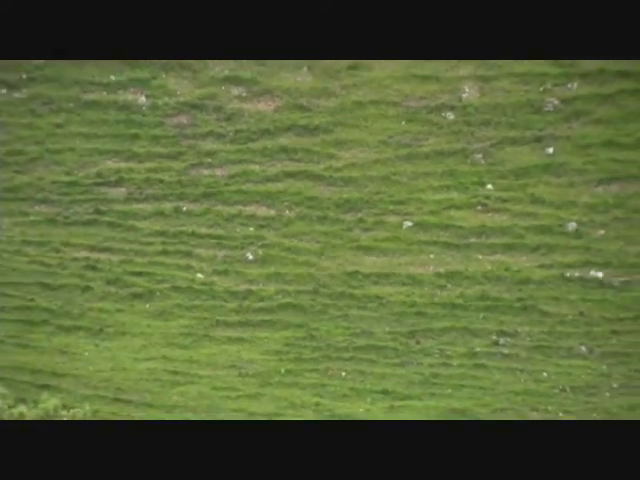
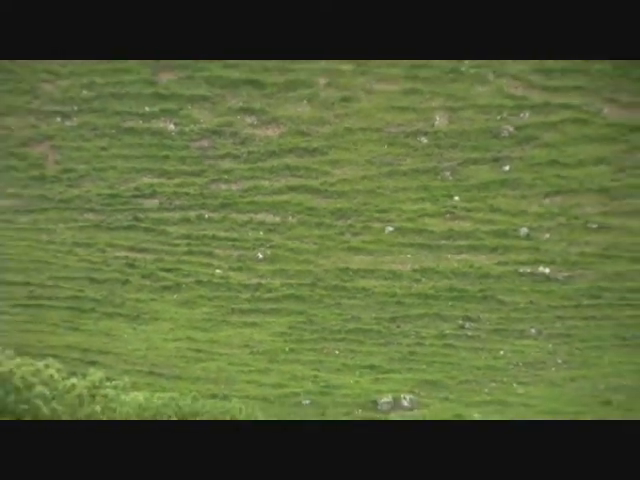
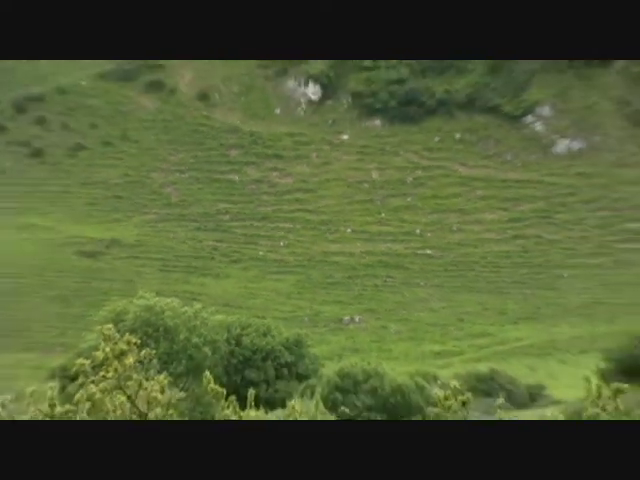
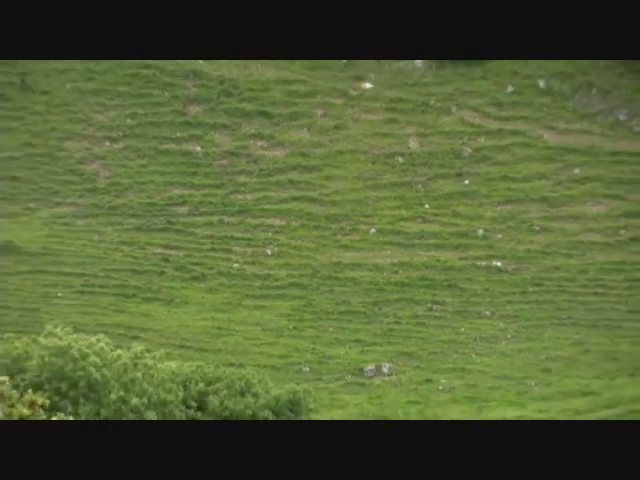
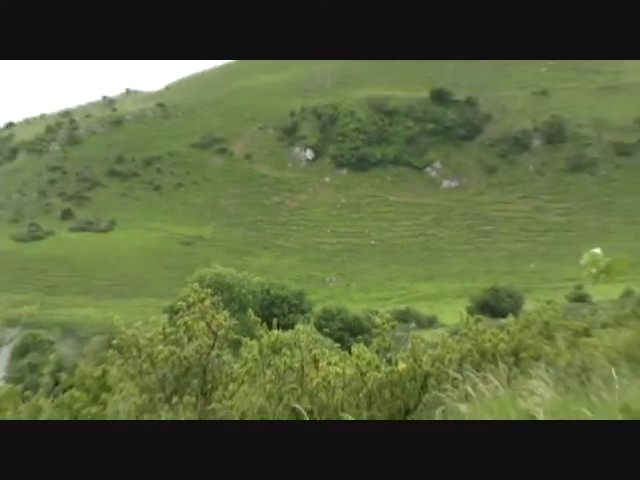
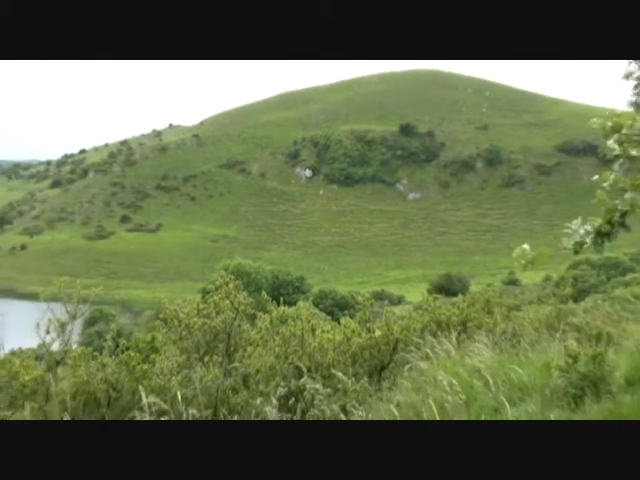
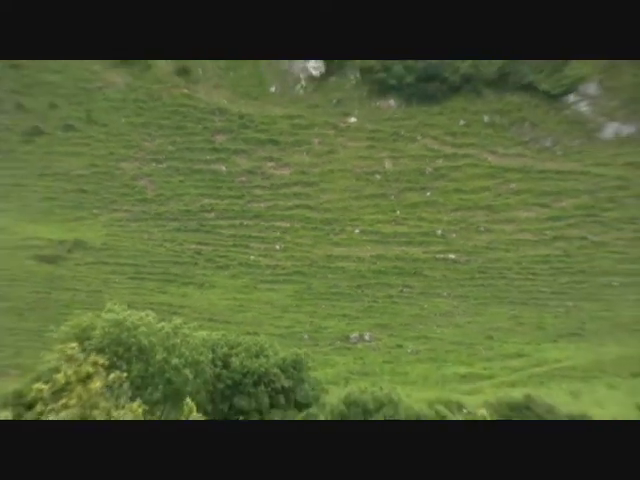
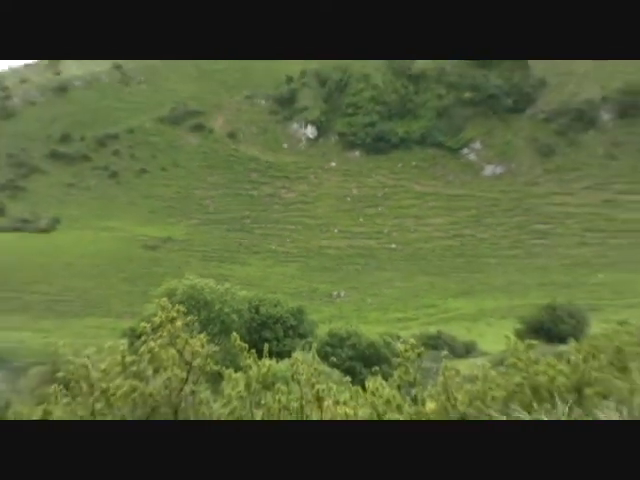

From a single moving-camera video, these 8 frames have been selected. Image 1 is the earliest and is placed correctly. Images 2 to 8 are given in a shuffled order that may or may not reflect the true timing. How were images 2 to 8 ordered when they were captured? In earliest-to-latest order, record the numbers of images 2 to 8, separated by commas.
2, 4, 7, 3, 8, 5, 6
